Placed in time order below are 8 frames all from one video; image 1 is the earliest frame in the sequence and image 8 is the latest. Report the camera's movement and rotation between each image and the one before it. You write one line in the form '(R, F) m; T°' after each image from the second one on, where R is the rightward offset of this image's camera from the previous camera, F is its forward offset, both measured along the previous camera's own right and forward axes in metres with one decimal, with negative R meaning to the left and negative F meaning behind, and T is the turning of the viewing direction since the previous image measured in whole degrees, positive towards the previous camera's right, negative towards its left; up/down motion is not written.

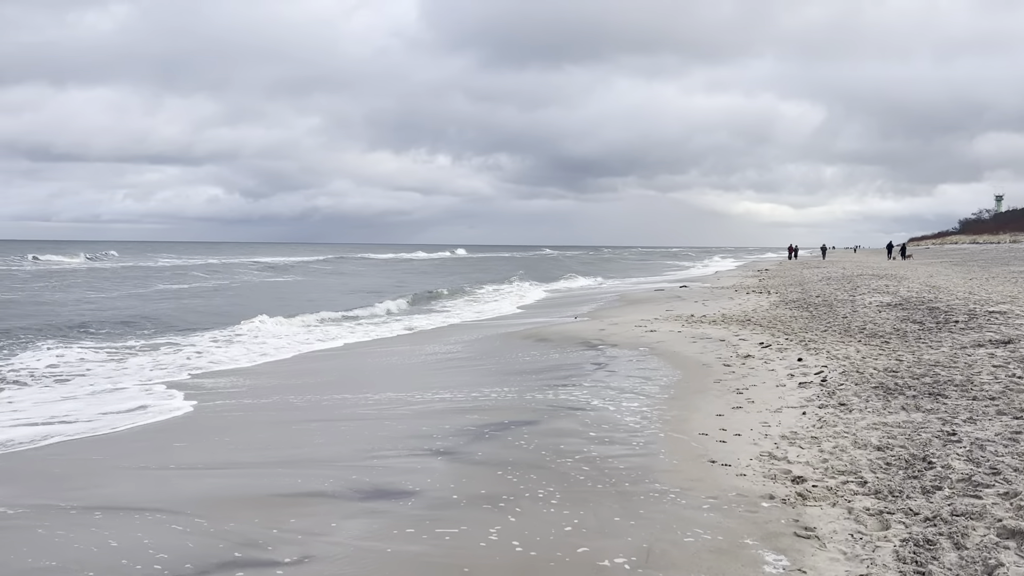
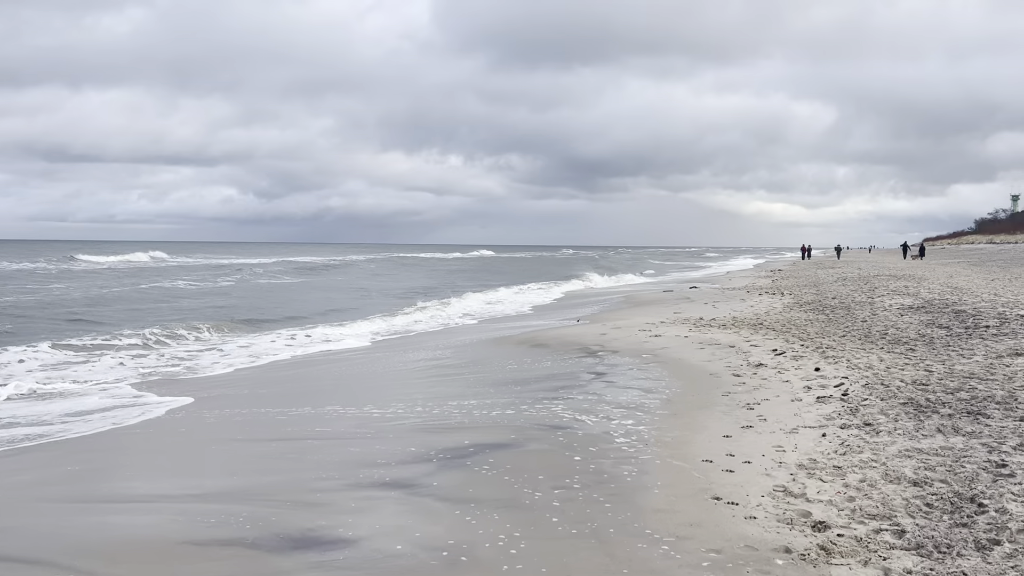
(+0.3, +0.9) m; -1°
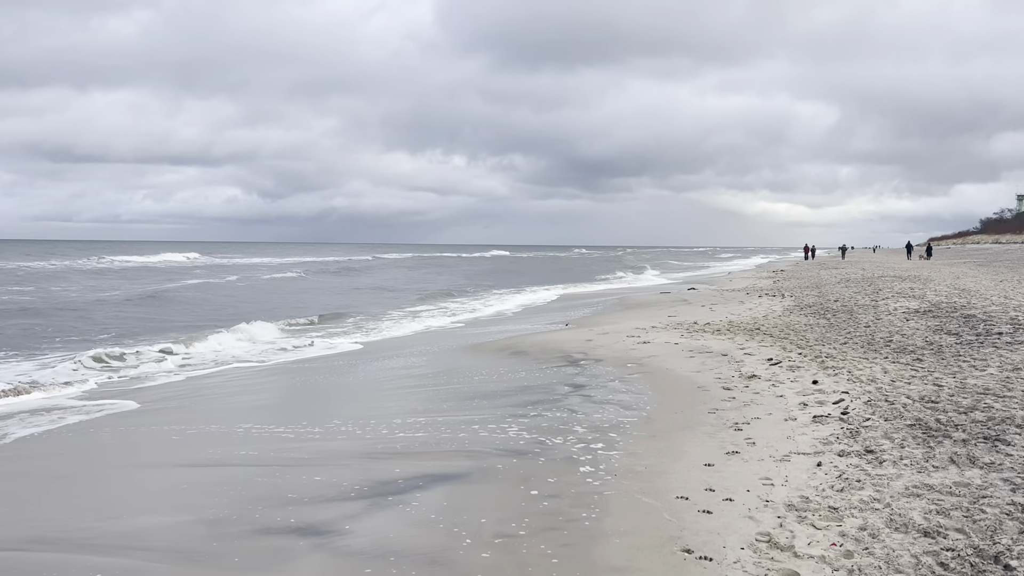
(+0.4, +0.8) m; 0°
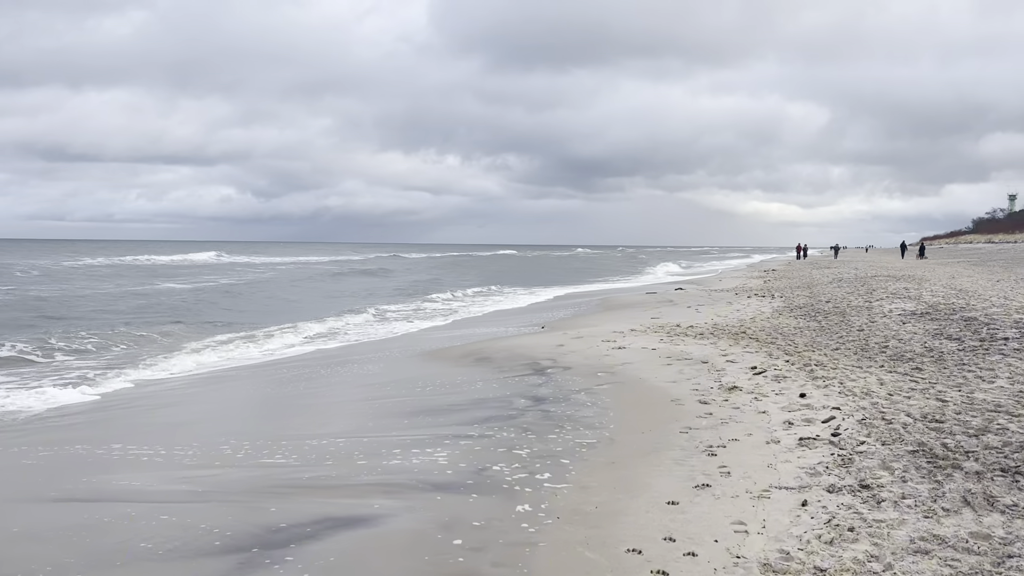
(+0.4, +1.0) m; 0°
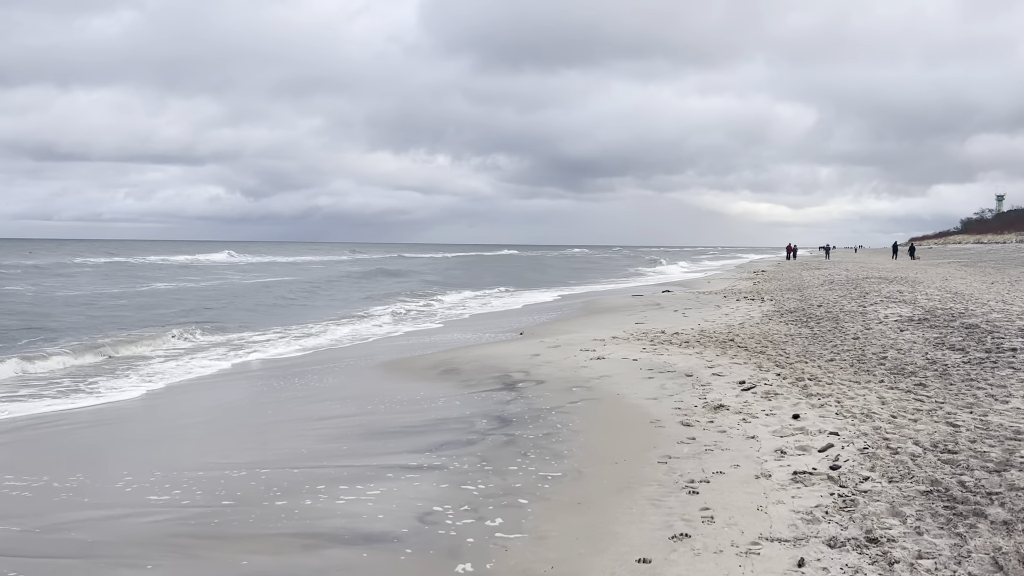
(+0.2, +0.8) m; +1°
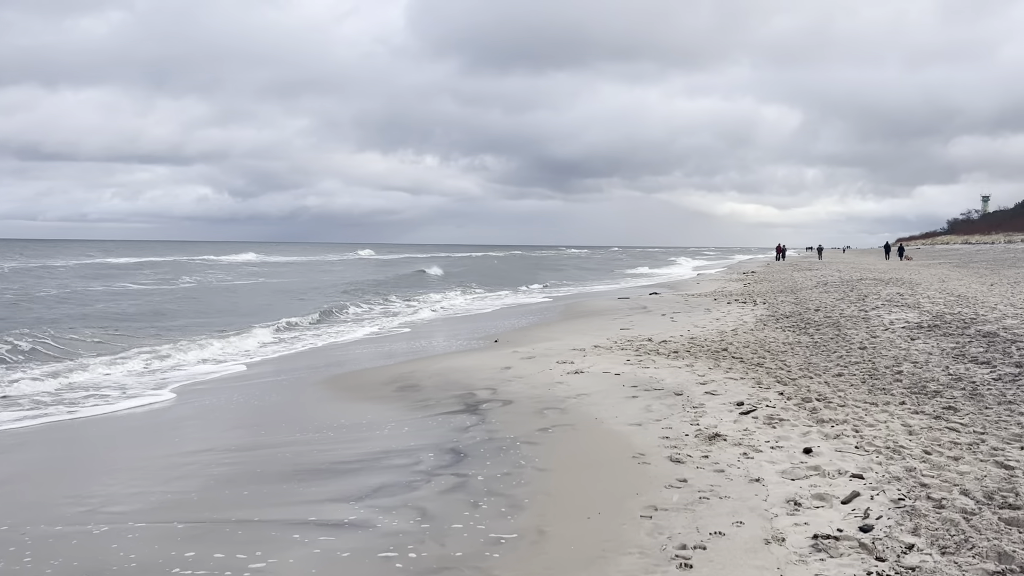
(+0.2, +1.2) m; +1°
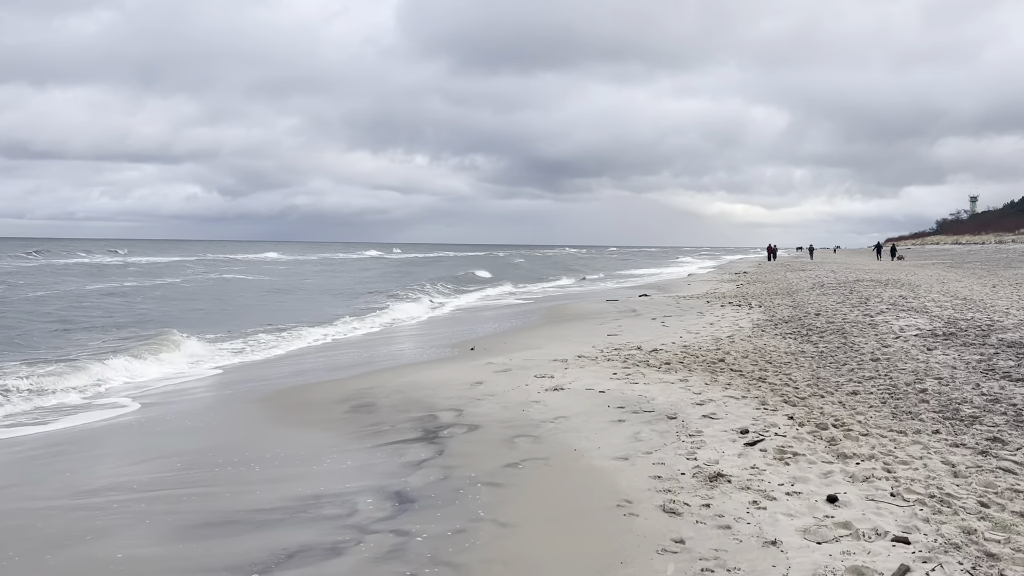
(+0.2, +1.1) m; +1°
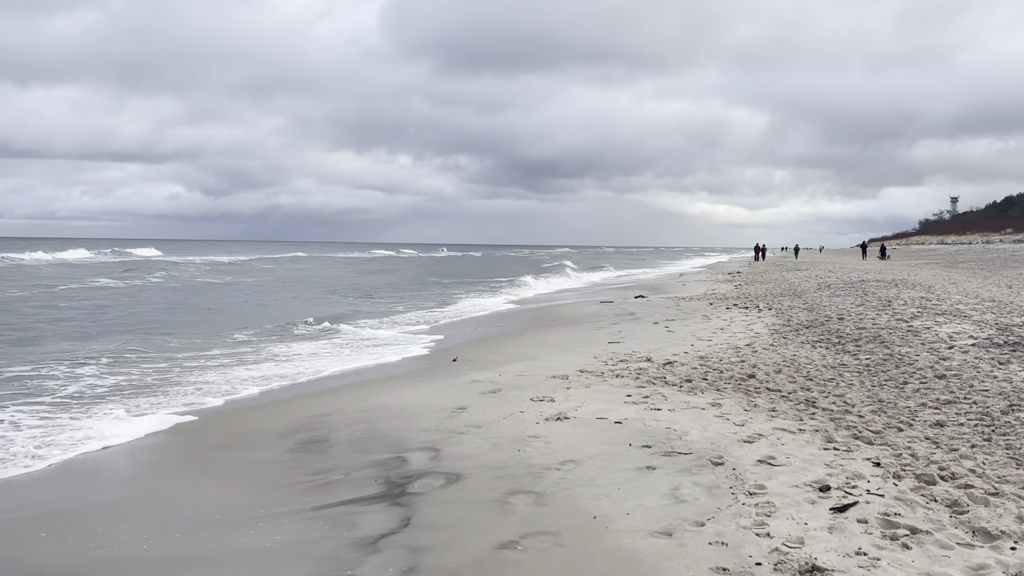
(-0.1, +1.7) m; +1°
